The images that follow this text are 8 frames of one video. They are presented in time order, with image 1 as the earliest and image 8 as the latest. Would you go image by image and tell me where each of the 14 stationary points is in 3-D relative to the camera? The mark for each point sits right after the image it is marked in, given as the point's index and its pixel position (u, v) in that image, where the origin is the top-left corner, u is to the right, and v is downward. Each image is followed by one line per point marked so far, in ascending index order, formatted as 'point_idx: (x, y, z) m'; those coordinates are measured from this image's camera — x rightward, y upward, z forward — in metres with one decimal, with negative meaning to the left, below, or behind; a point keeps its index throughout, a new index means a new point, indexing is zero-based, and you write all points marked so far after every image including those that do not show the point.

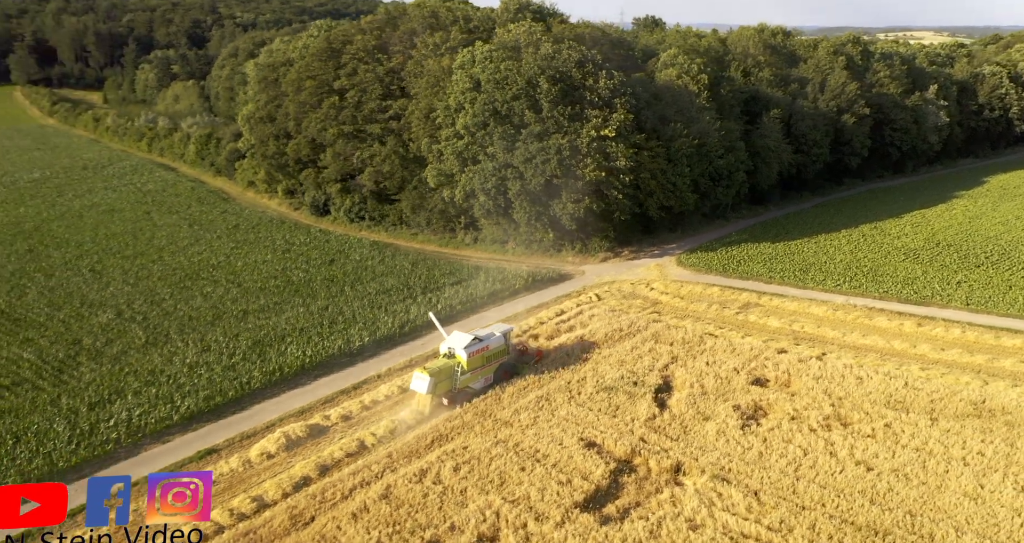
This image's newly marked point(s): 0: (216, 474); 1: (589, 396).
0: (-6.7, -4.5, +15.4) m
1: (+1.9, -3.1, +17.2) m
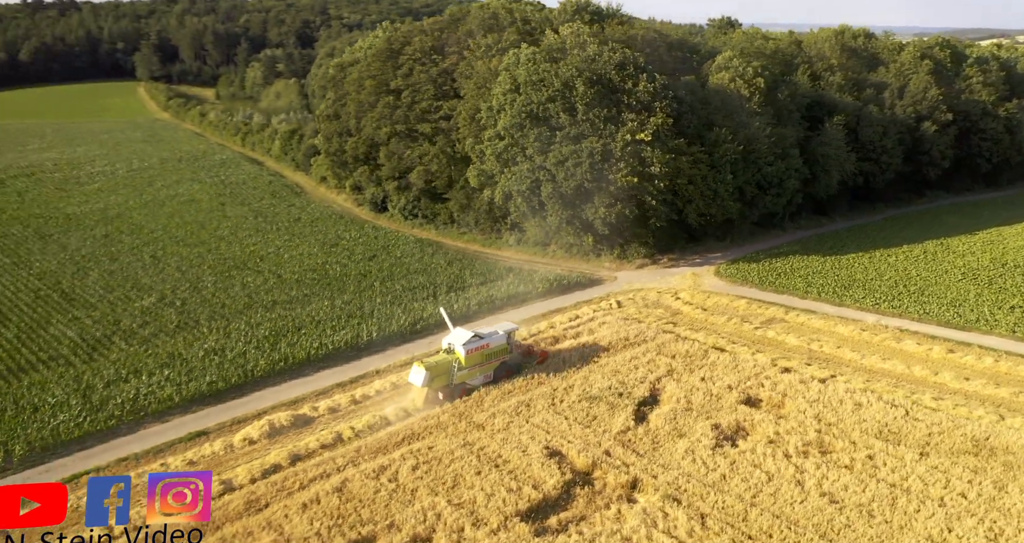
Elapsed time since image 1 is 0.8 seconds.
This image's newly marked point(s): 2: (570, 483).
0: (-7.4, -4.3, +16.1) m
1: (+1.4, -3.2, +16.8) m
2: (+1.1, -4.2, +13.5) m
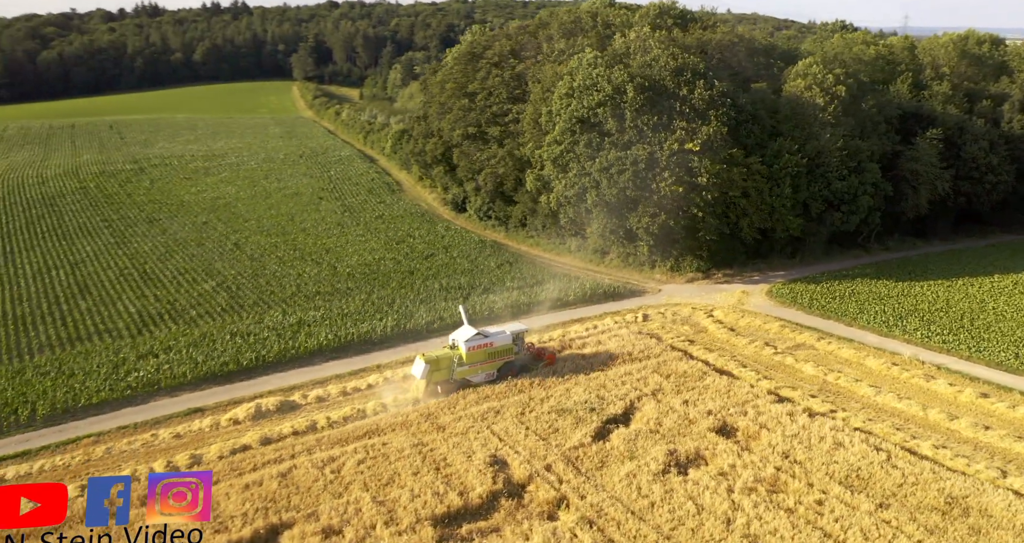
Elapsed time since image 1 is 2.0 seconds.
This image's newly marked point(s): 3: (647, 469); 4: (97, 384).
0: (-8.2, -4.0, +17.3) m
1: (+0.6, -3.4, +16.5) m
2: (-0.3, -4.3, +13.3) m
3: (+2.6, -3.9, +13.7) m
4: (-12.0, -3.2, +19.7) m
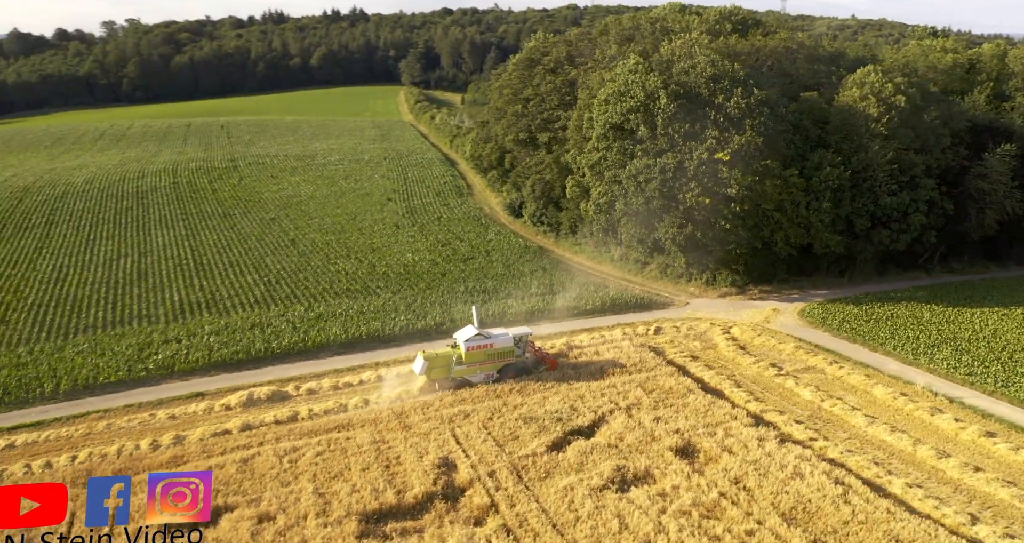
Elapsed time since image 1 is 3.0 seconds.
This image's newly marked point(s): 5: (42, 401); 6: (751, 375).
0: (-8.9, -3.7, +18.5) m
1: (-0.2, -3.6, +16.5) m
2: (-1.6, -4.4, +13.5) m
3: (+1.4, -4.1, +13.4) m
4: (-12.2, -2.9, +21.3) m
5: (-13.6, -3.7, +19.9) m
6: (+6.9, -3.0, +19.8) m
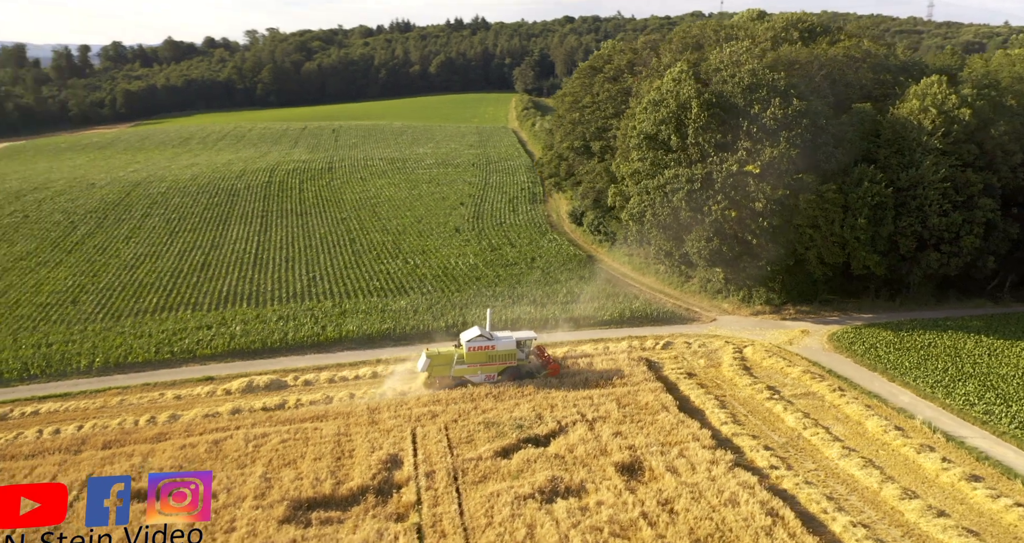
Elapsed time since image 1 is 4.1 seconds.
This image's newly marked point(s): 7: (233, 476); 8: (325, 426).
0: (-9.4, -3.5, +20.0) m
1: (-1.1, -3.7, +16.8) m
2: (-2.9, -4.4, +14.0) m
3: (0.0, -4.3, +13.5) m
4: (-12.3, -2.5, +23.2) m
5: (-13.9, -3.2, +22.0) m
6: (+6.4, -3.5, +19.1) m
7: (-5.9, -4.3, +14.5) m
8: (-4.6, -3.8, +16.9) m
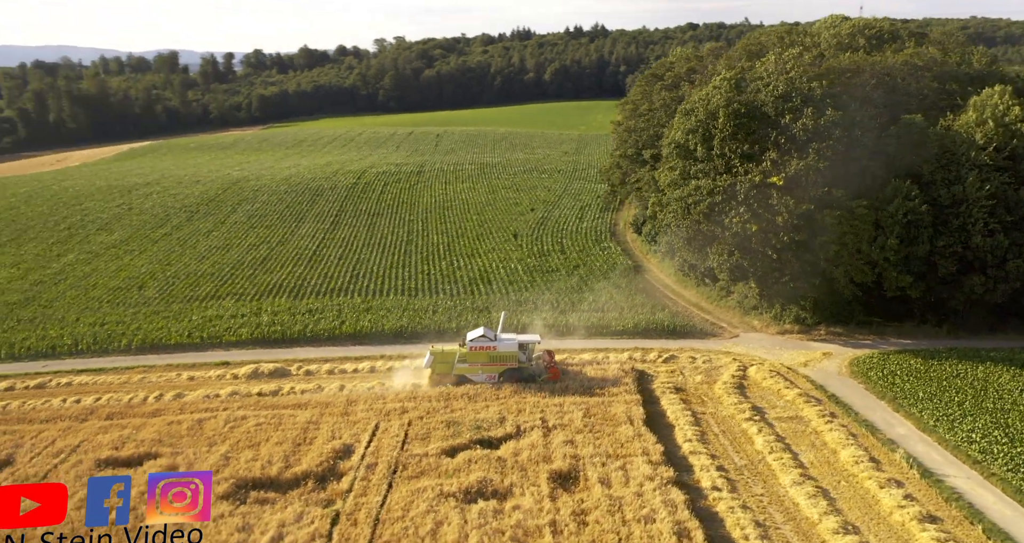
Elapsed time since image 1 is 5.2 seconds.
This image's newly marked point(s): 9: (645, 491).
0: (-9.8, -3.3, +21.7) m
1: (-2.1, -3.8, +17.4) m
2: (-4.3, -4.4, +14.8) m
3: (-1.5, -4.4, +13.9) m
4: (-12.2, -2.2, +25.3) m
5: (-14.0, -2.8, +24.4) m
6: (+5.7, -3.9, +18.5) m
7: (-7.1, -4.2, +15.7) m
8: (-5.5, -3.7, +17.9) m
9: (+2.7, -4.4, +13.8) m
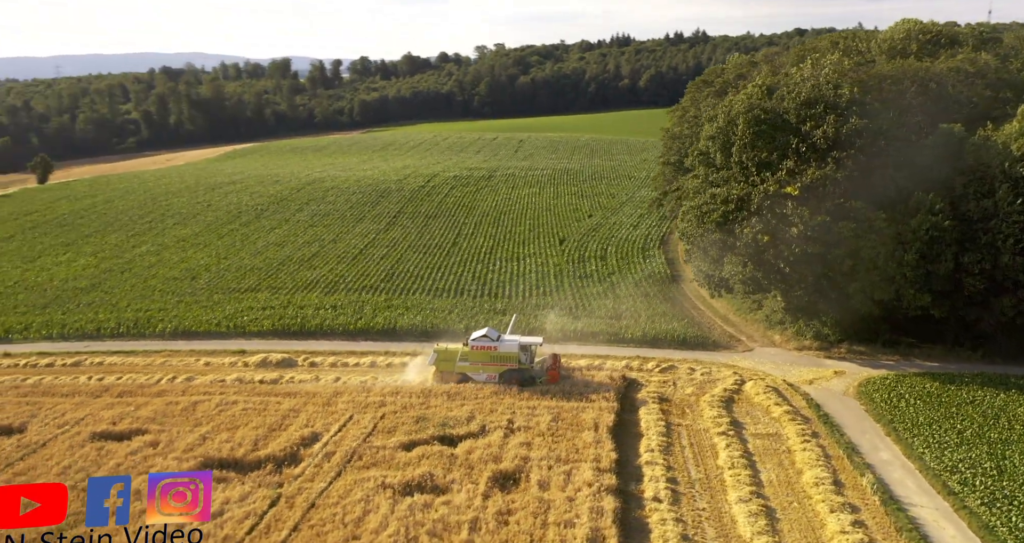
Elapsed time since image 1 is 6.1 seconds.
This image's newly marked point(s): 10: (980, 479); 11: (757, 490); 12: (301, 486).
0: (-10.1, -3.0, +23.2) m
1: (-2.9, -3.8, +18.0) m
2: (-5.5, -4.3, +15.8) m
3: (-2.7, -4.4, +14.5) m
4: (-11.9, -1.9, +27.2) m
5: (-13.8, -2.5, +26.4) m
6: (+4.9, -4.2, +18.2) m
7: (-8.1, -4.0, +17.0) m
8: (-6.3, -3.6, +19.0) m
9: (+1.4, -4.6, +13.9) m
10: (+10.6, -4.7, +15.4) m
11: (+5.3, -4.7, +14.8) m
12: (-4.4, -4.5, +14.3) m
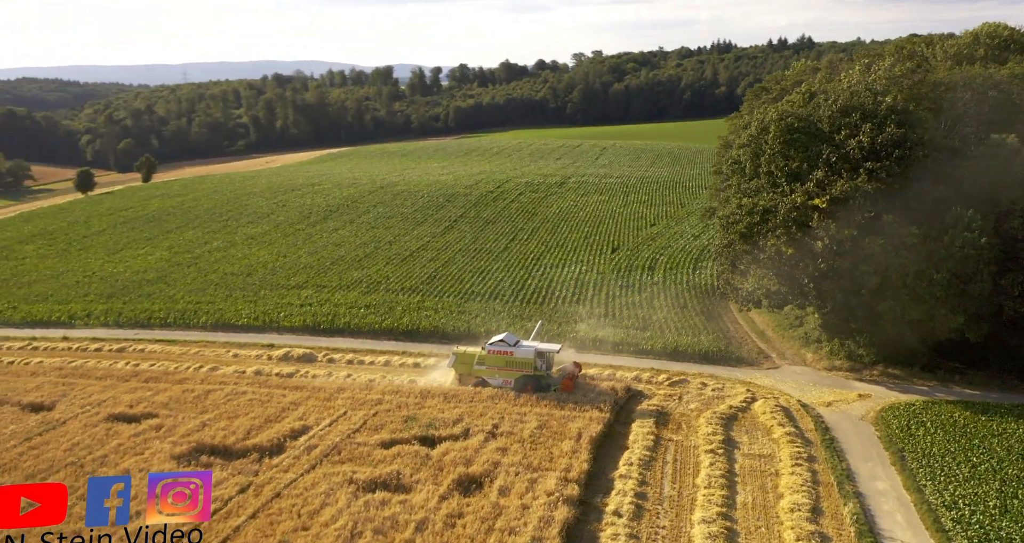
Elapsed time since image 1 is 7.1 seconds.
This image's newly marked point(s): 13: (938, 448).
0: (-9.7, -2.9, +24.6) m
1: (-3.2, -3.9, +18.5) m
2: (-6.1, -4.2, +16.6) m
3: (-3.5, -4.4, +15.0) m
4: (-11.0, -1.8, +28.7) m
5: (-13.0, -2.3, +28.2) m
6: (+4.6, -4.5, +17.7) m
7: (-8.6, -3.9, +18.1) m
8: (-6.4, -3.6, +19.9) m
9: (+0.5, -4.7, +13.9) m
10: (+9.8, -5.2, +14.3) m
11: (+4.5, -5.0, +14.3) m
12: (-5.2, -4.5, +15.0) m
13: (+11.1, -4.7, +17.7) m
